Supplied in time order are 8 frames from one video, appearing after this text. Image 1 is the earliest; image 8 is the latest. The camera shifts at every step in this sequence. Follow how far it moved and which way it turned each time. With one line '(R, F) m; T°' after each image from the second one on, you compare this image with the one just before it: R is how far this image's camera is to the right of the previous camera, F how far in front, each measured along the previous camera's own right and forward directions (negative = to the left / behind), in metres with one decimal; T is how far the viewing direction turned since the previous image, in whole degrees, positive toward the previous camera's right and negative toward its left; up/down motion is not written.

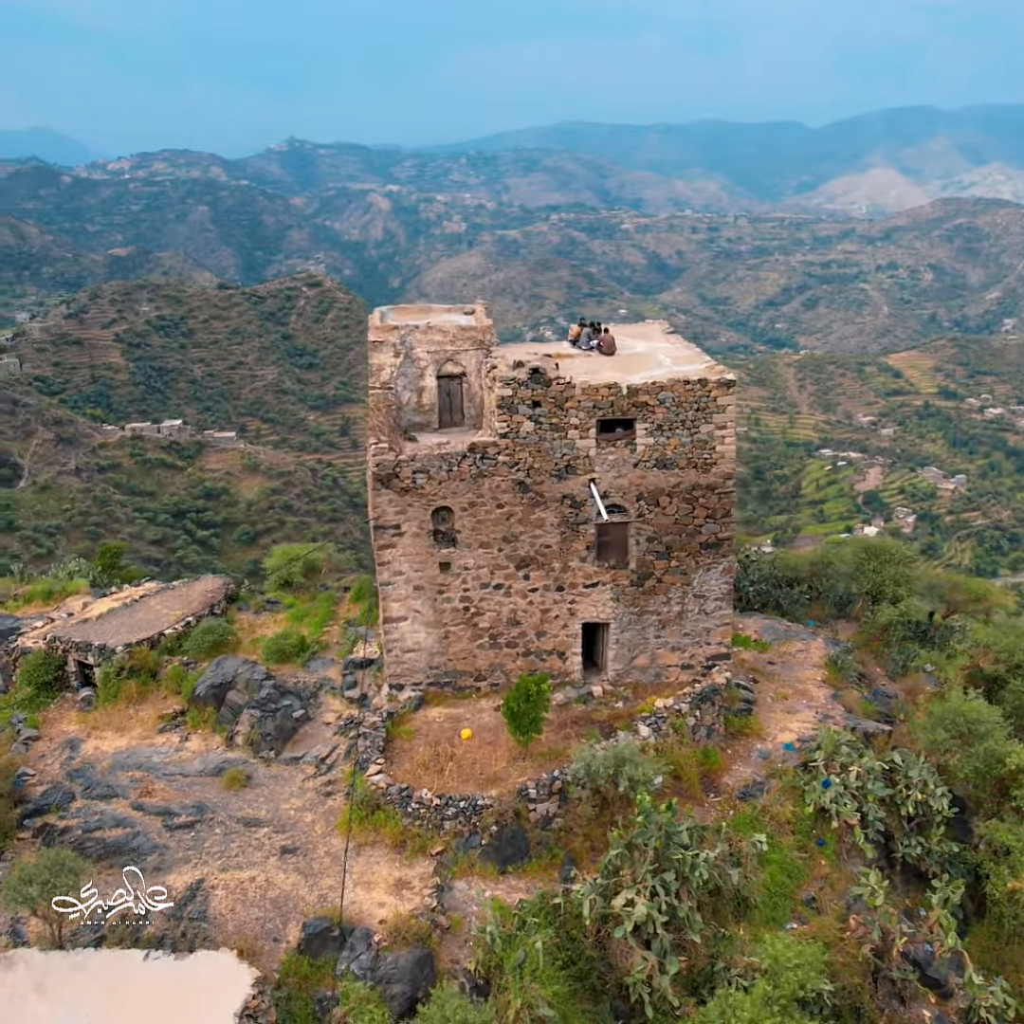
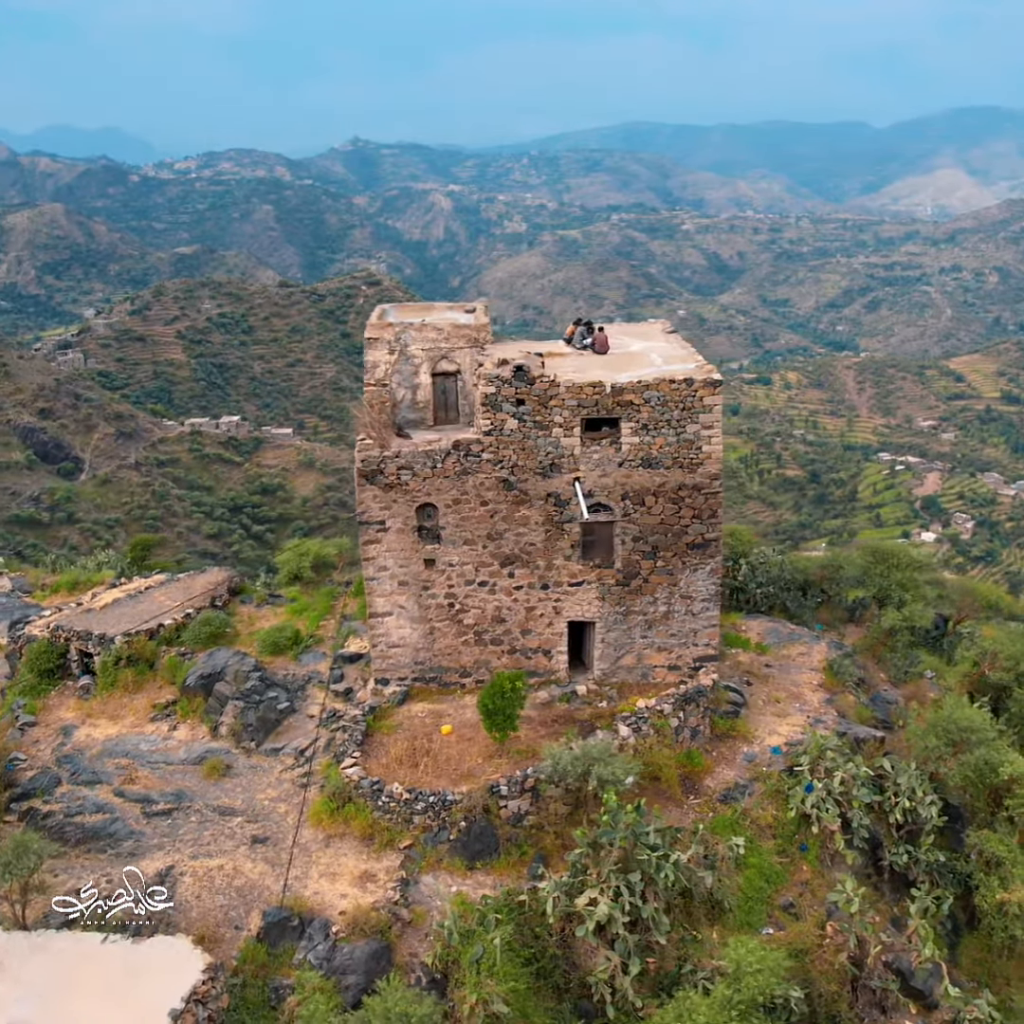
(+0.5, 0.0) m; -2°
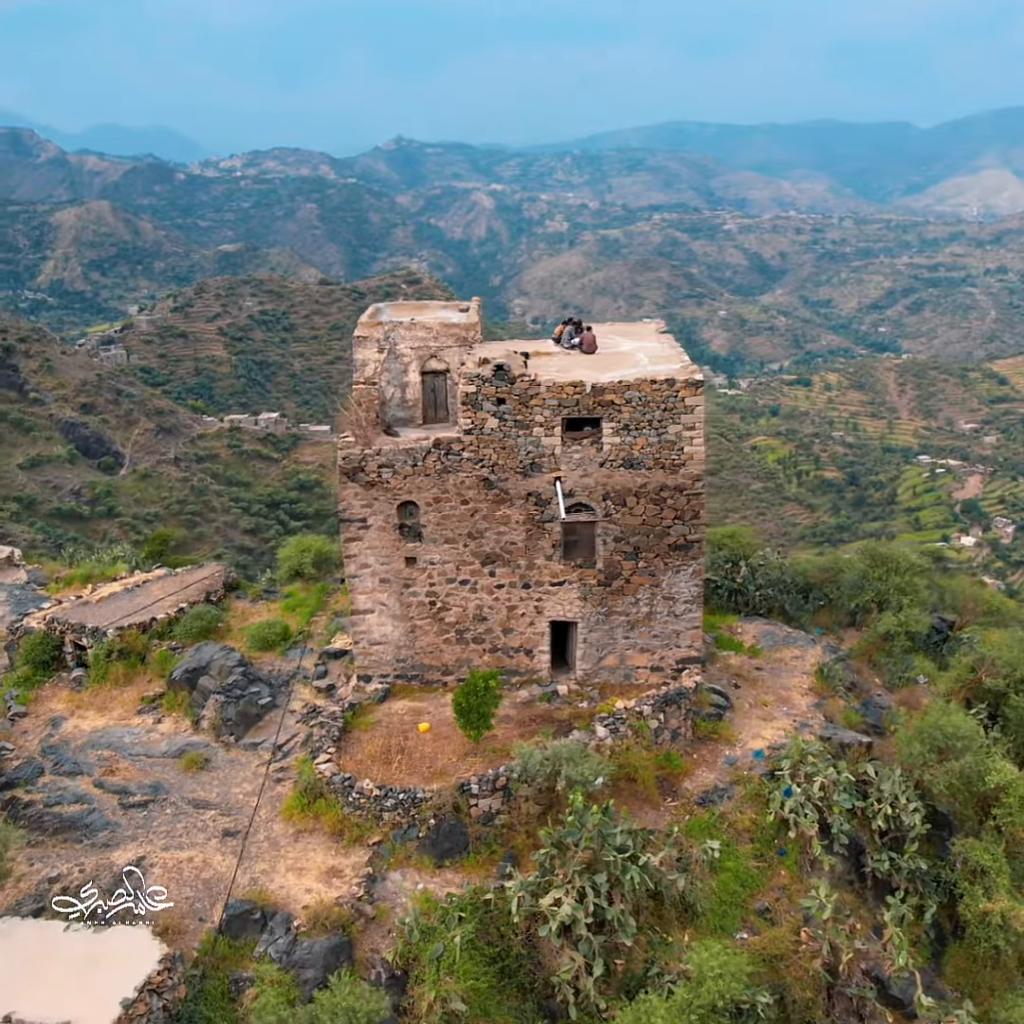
(+0.4, 0.0) m; -1°
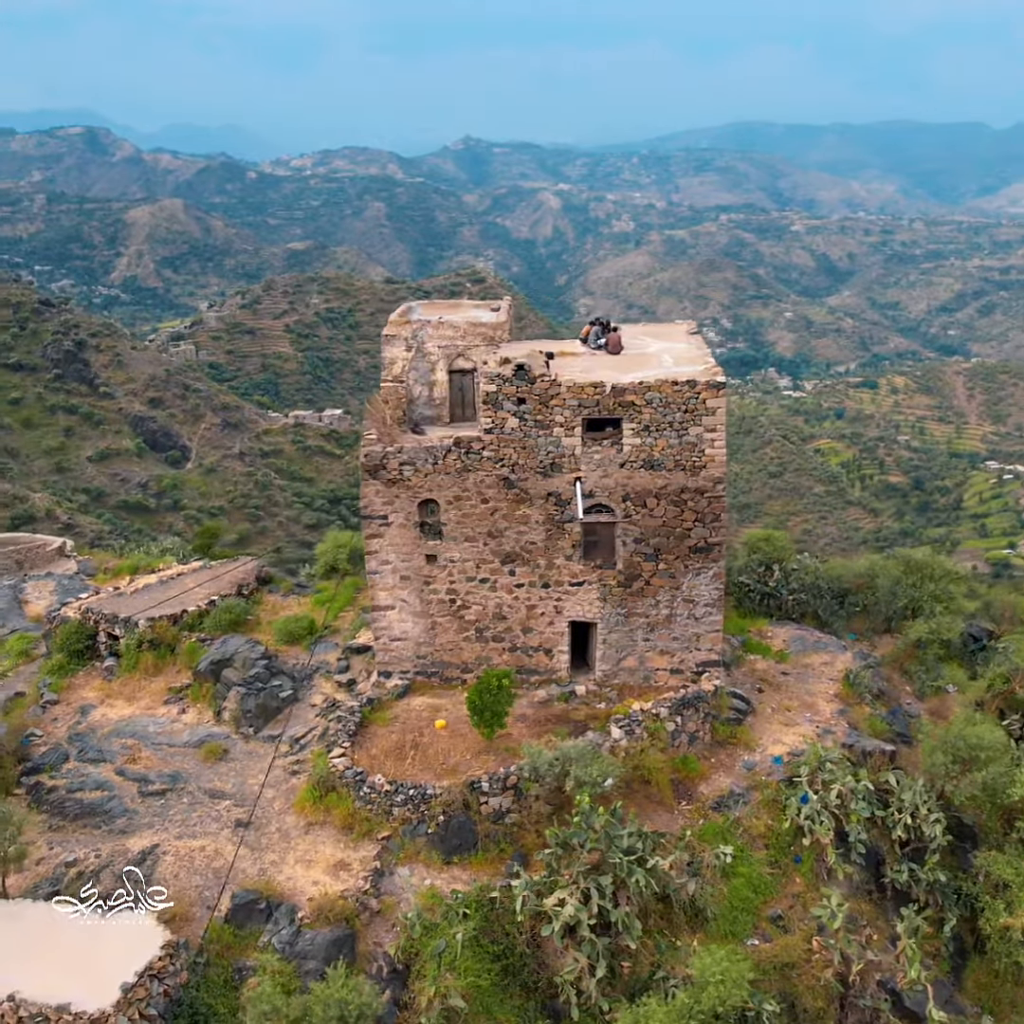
(+0.3, 0.0) m; -3°
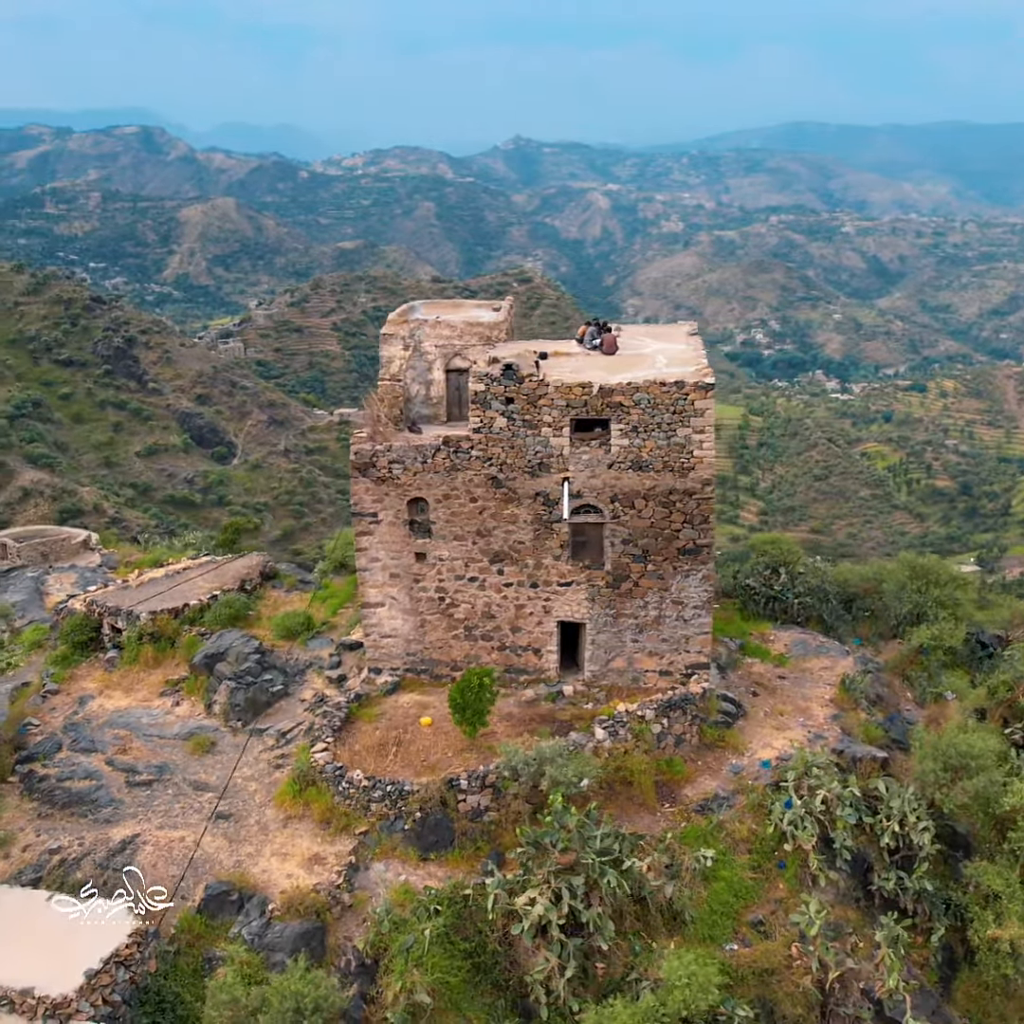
(+0.4, 0.0) m; -1°
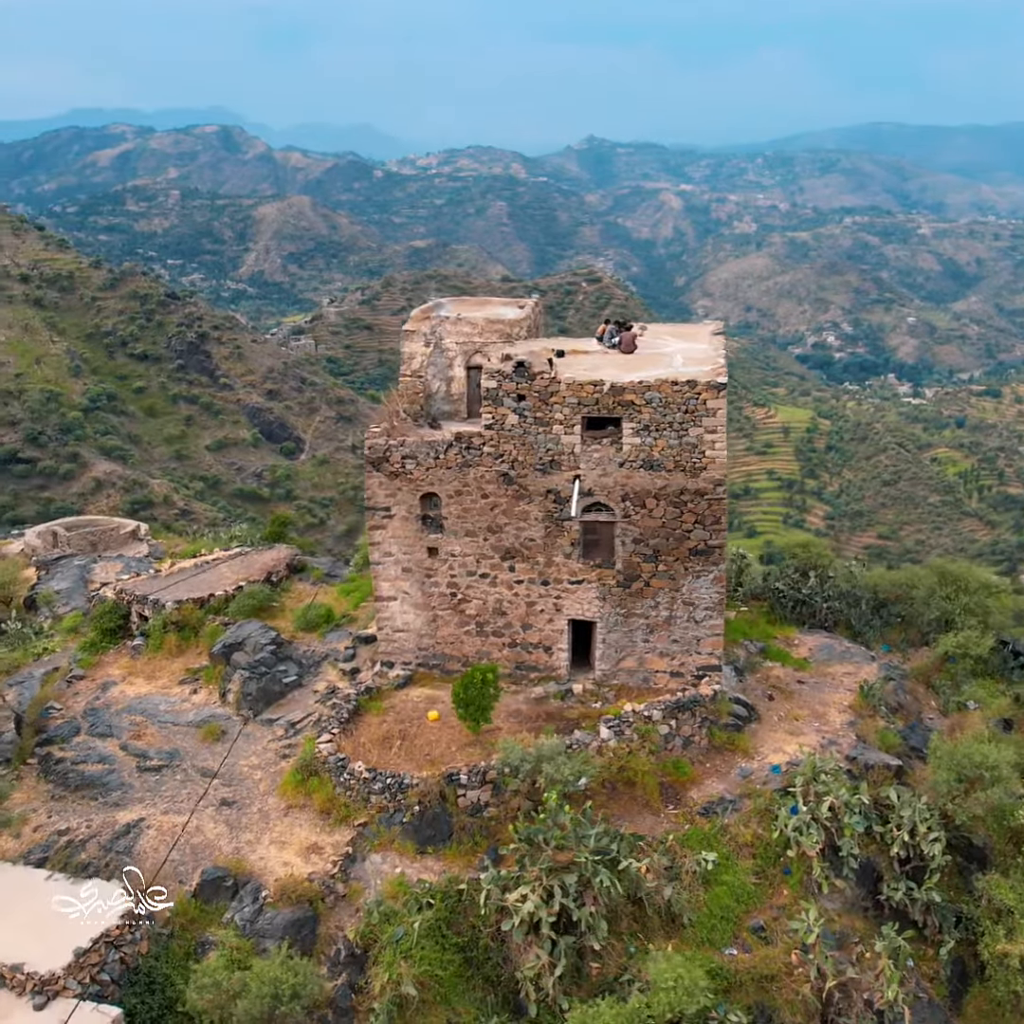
(+0.4, 0.0) m; -3°
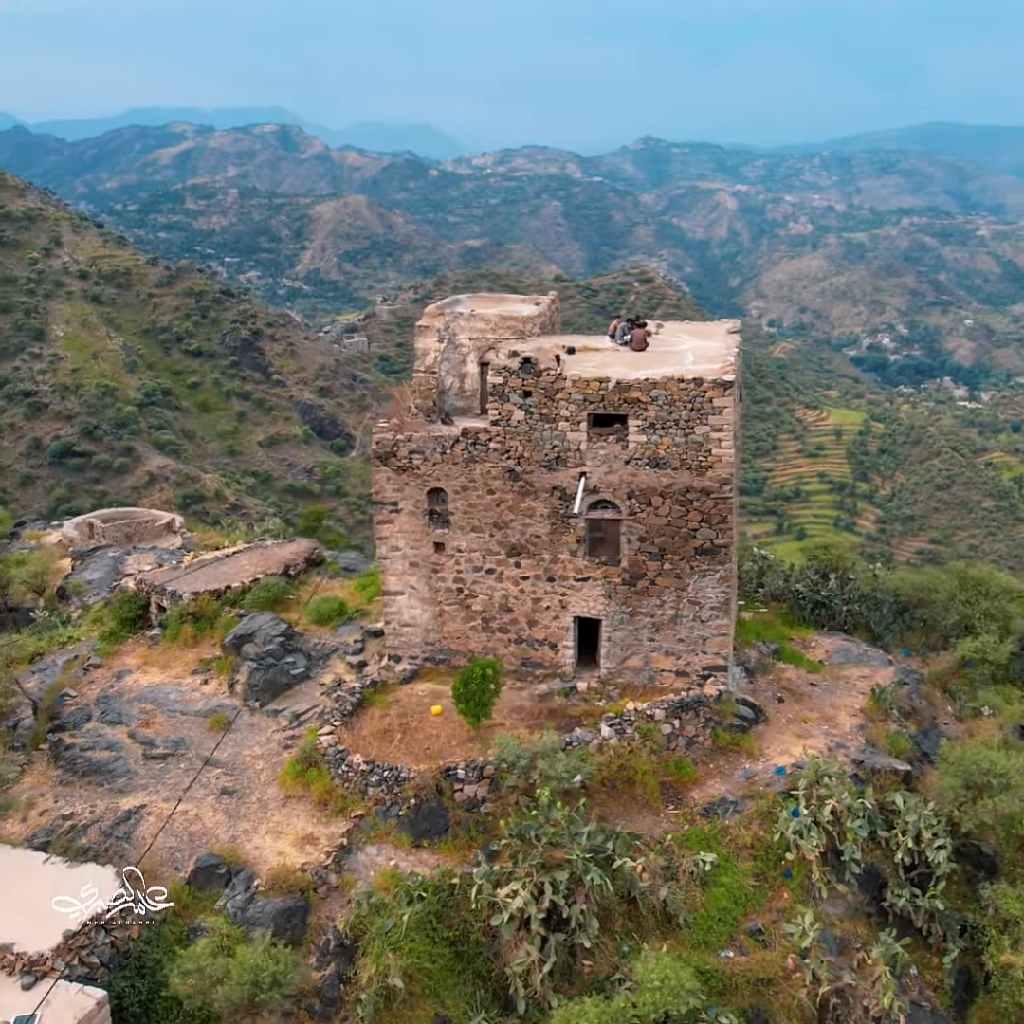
(+0.3, 0.0) m; -2°
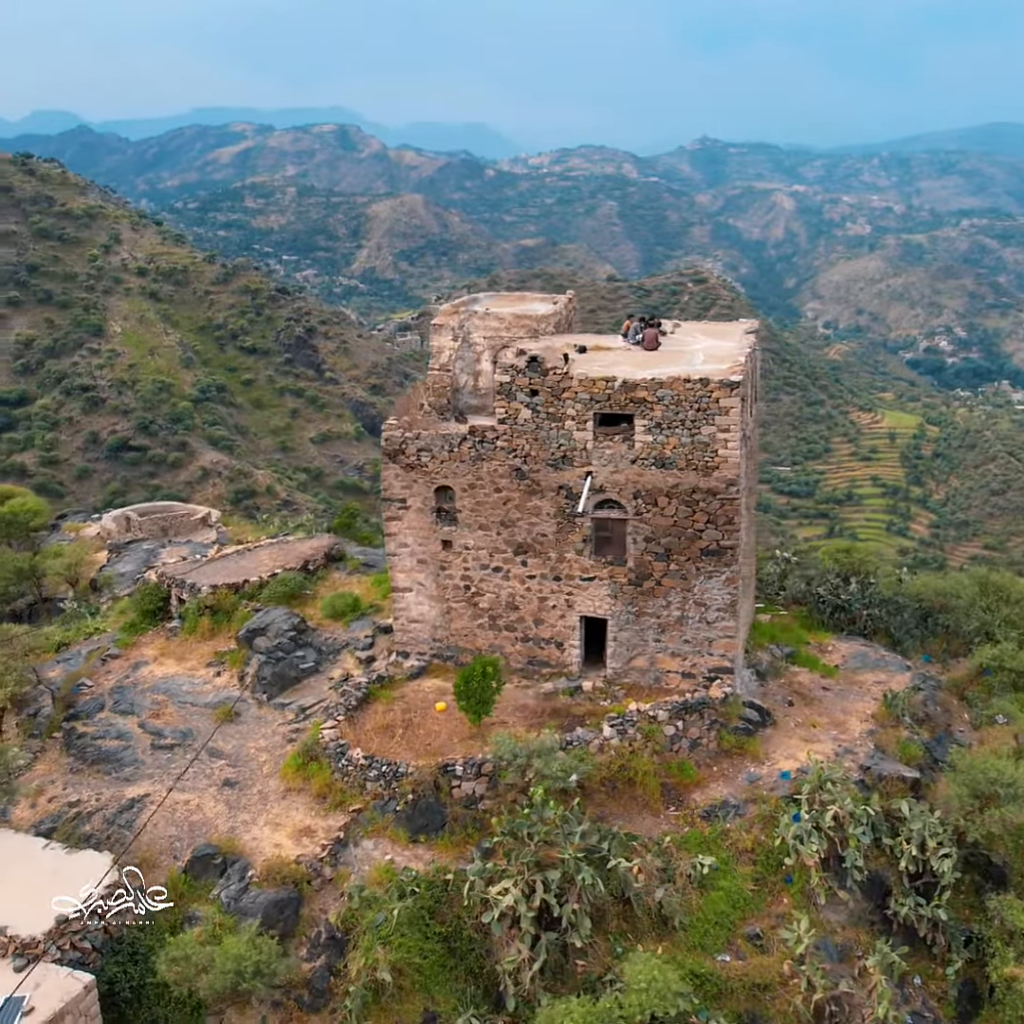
(+0.3, 0.0) m; -2°
